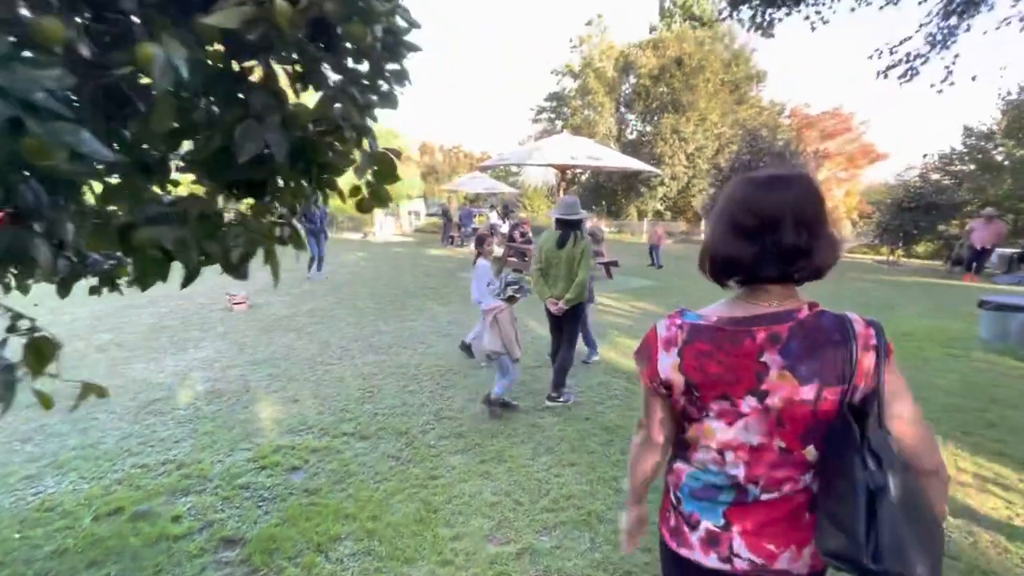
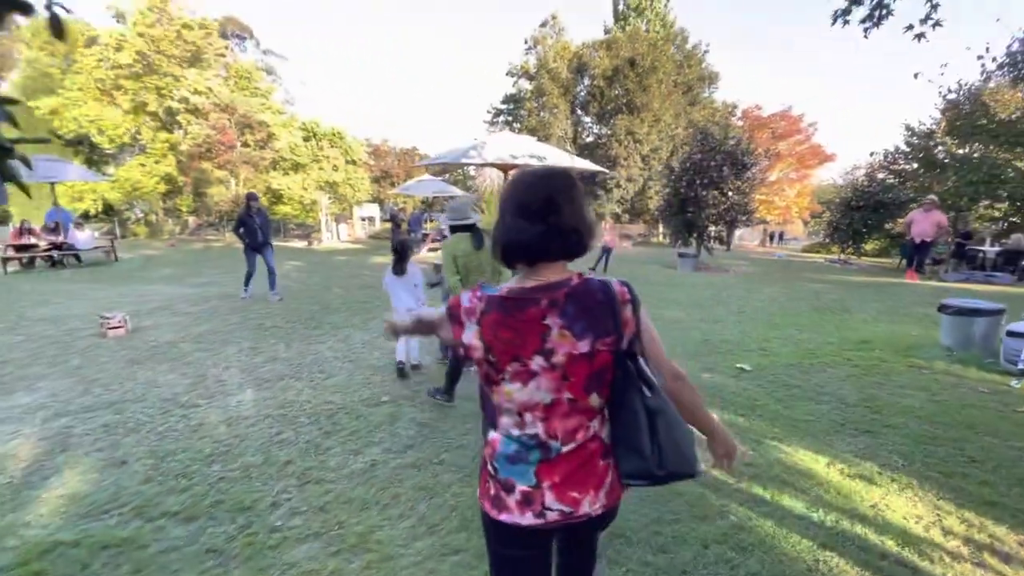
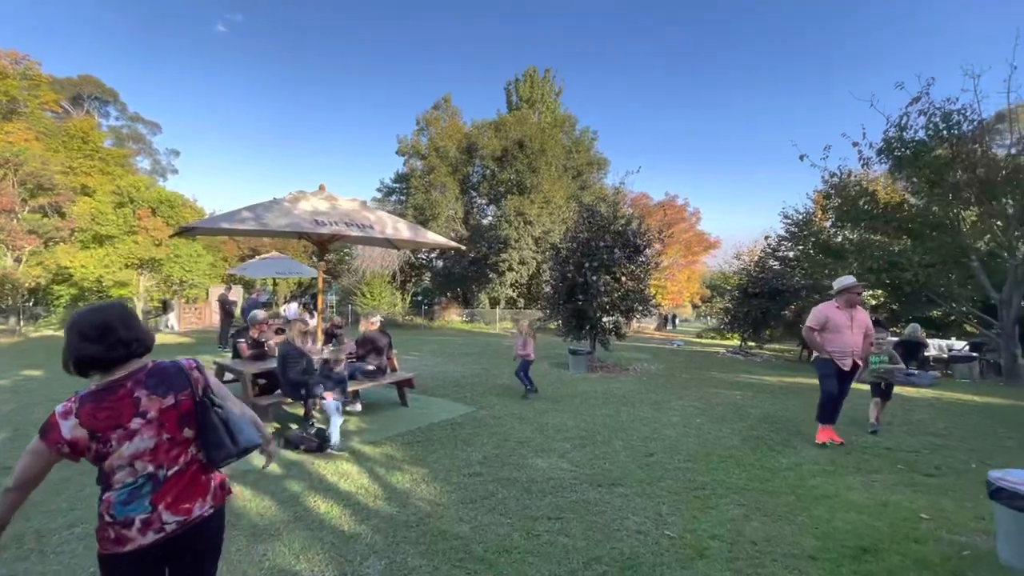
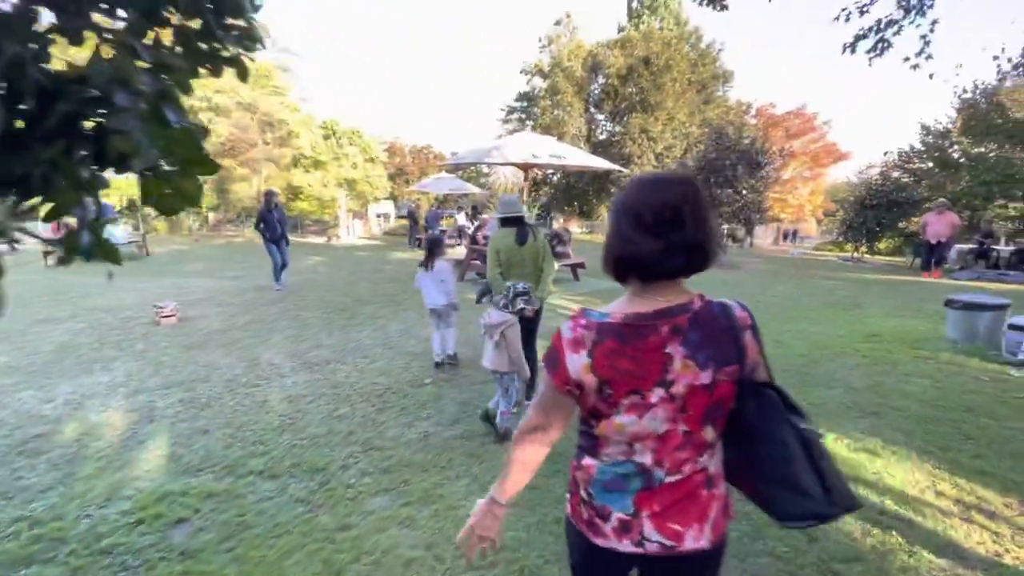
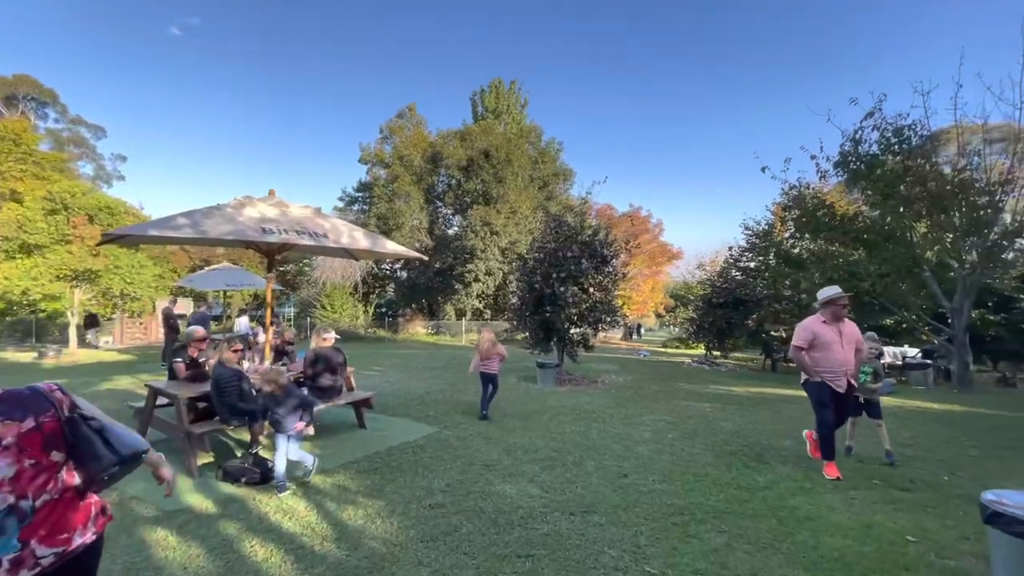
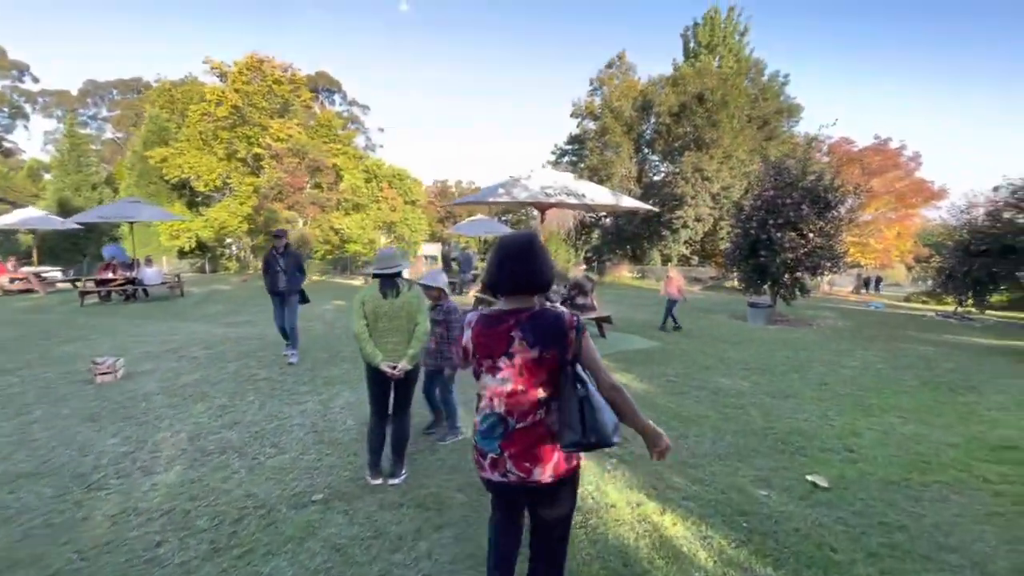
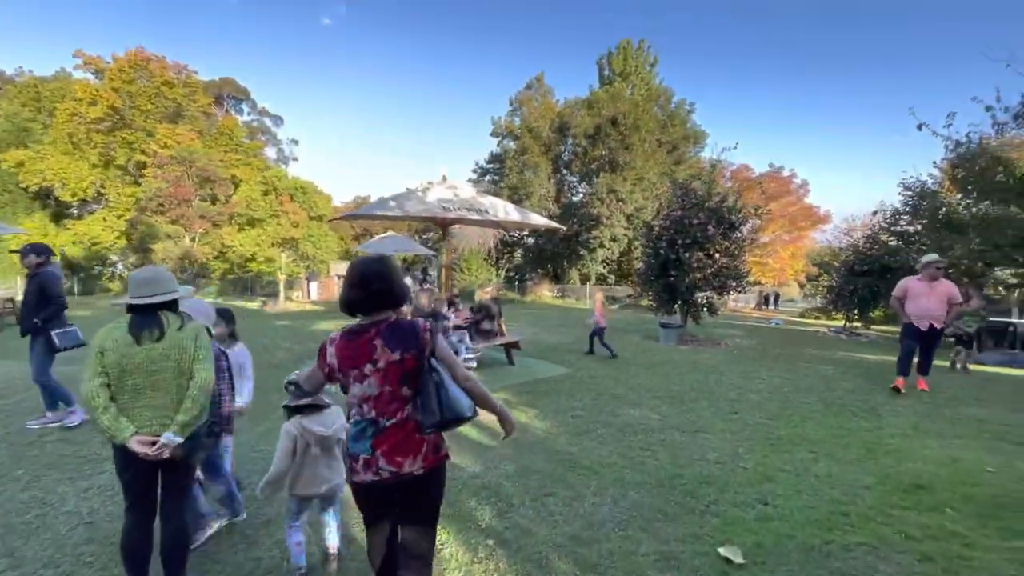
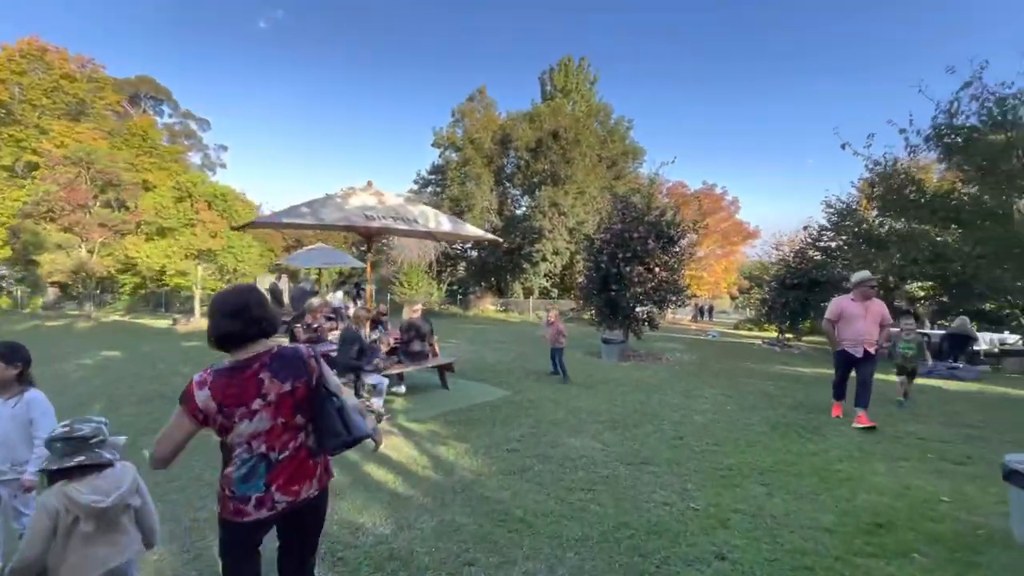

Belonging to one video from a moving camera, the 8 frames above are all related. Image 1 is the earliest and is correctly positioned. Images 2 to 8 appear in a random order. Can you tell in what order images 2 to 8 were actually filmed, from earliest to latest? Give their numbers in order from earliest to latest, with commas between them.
4, 2, 6, 7, 8, 3, 5
